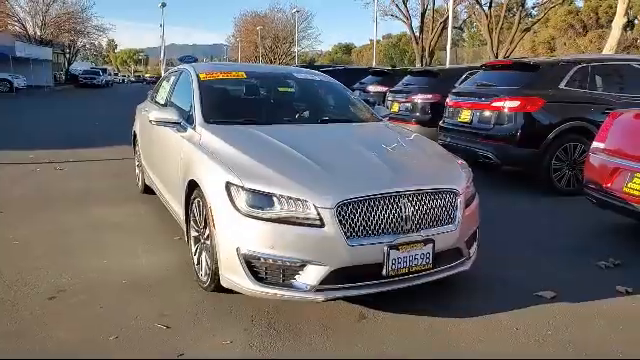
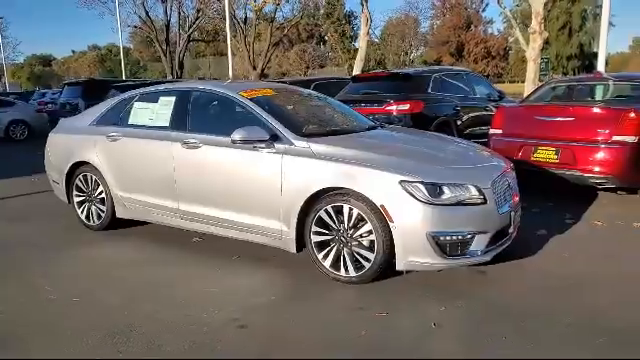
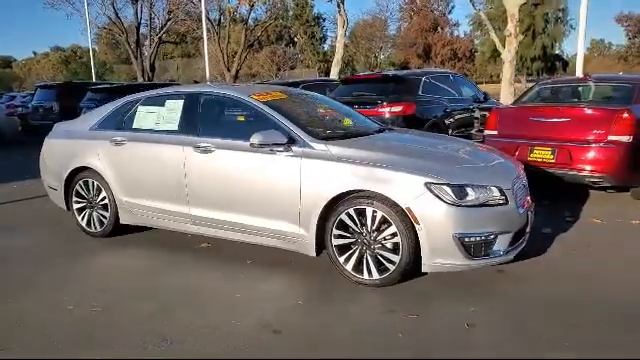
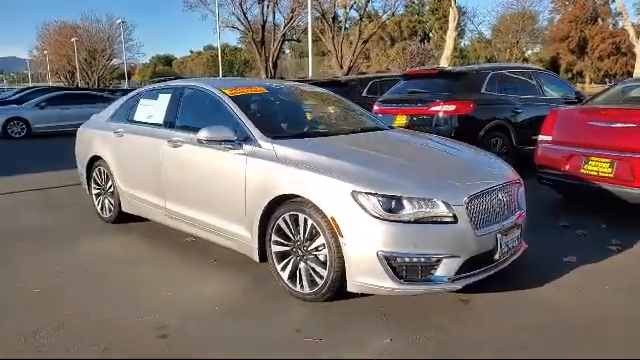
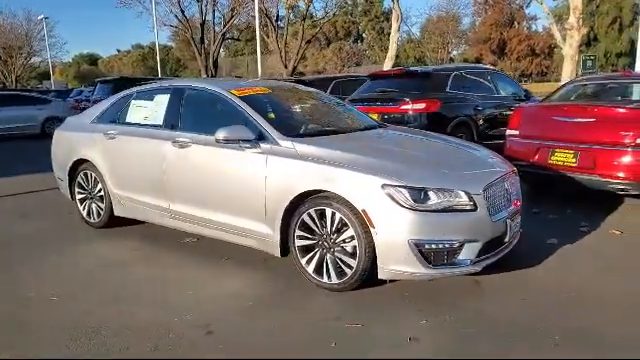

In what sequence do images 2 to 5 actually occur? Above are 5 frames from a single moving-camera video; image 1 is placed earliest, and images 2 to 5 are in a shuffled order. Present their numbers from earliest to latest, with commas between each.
4, 5, 2, 3
